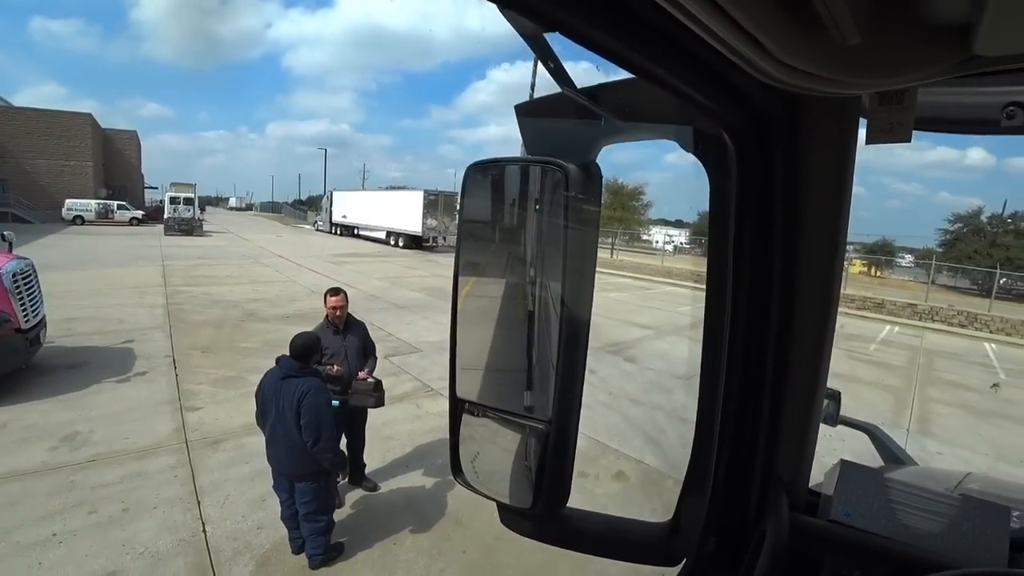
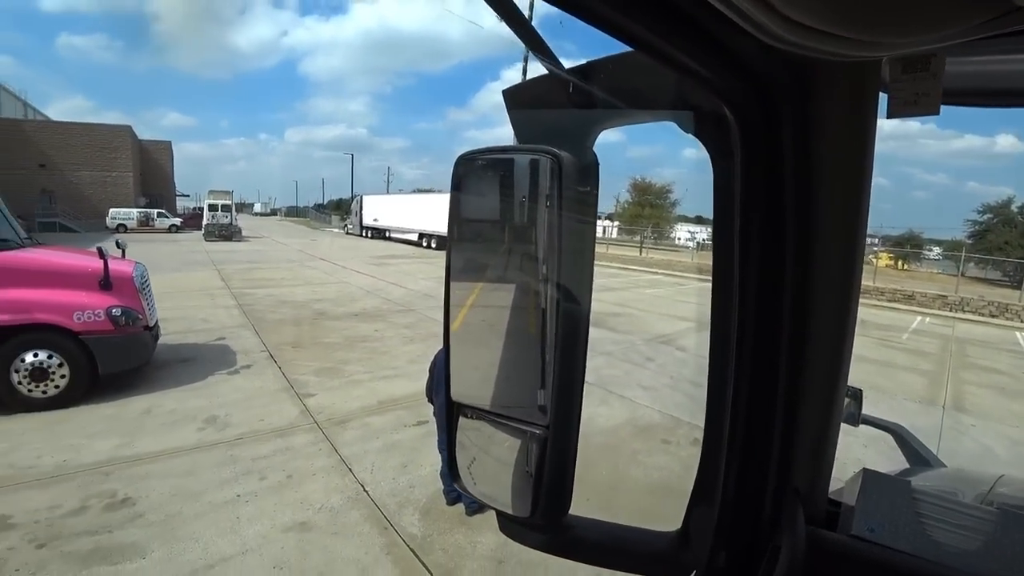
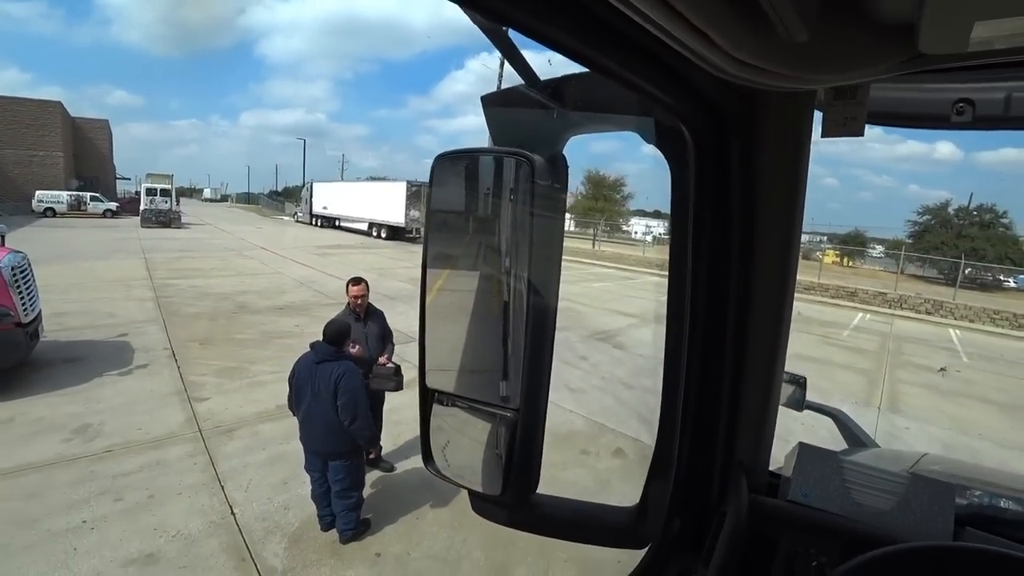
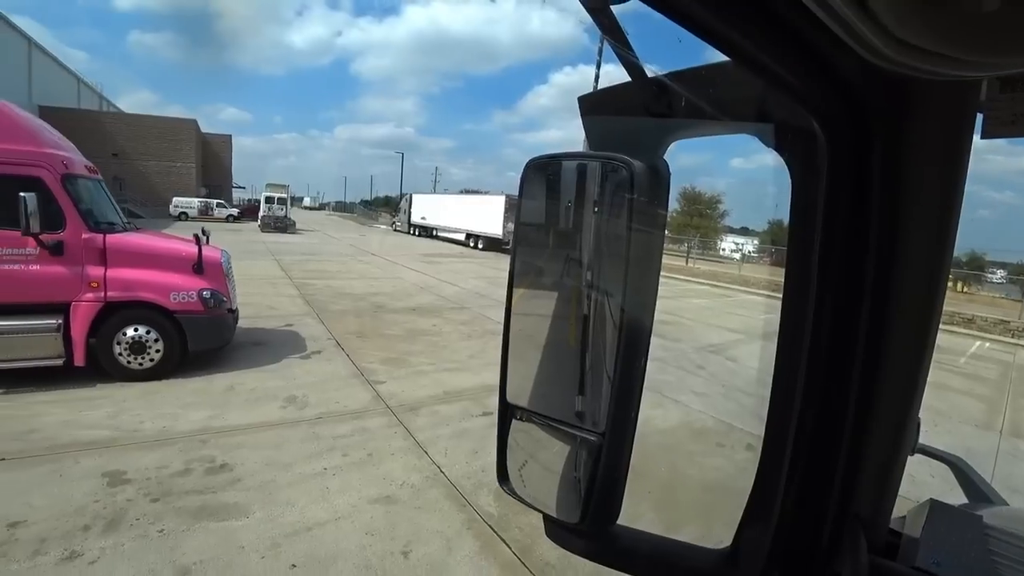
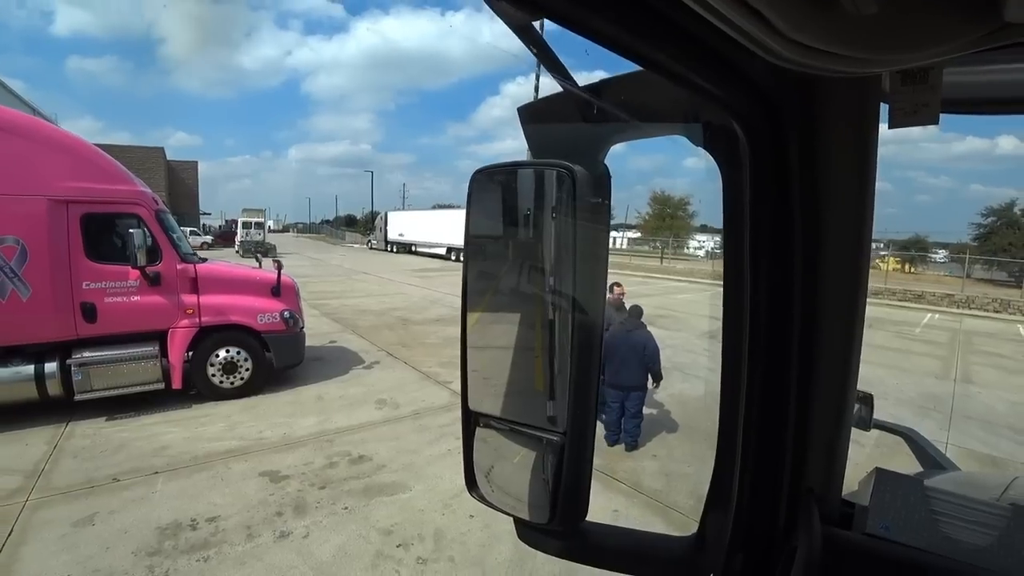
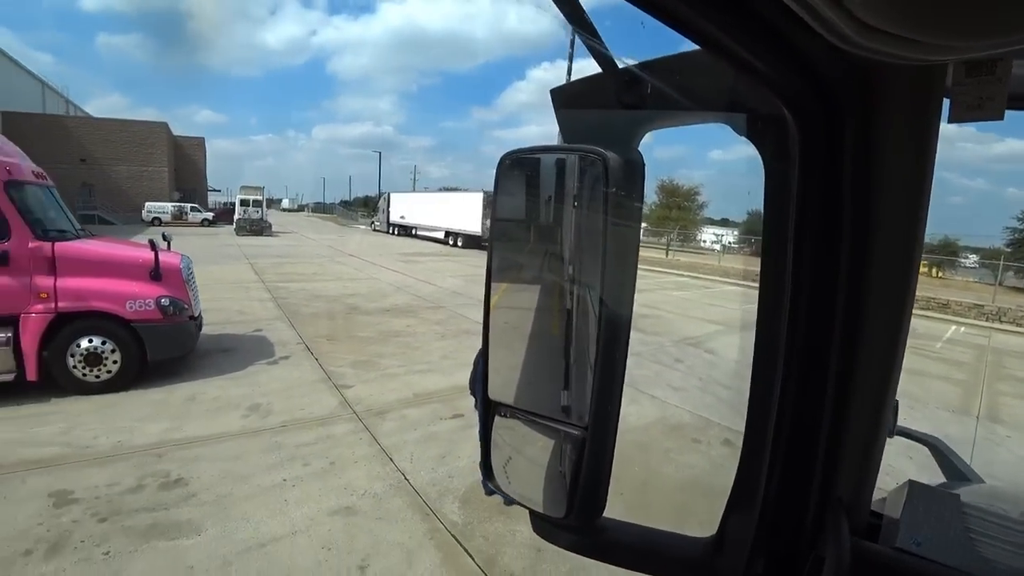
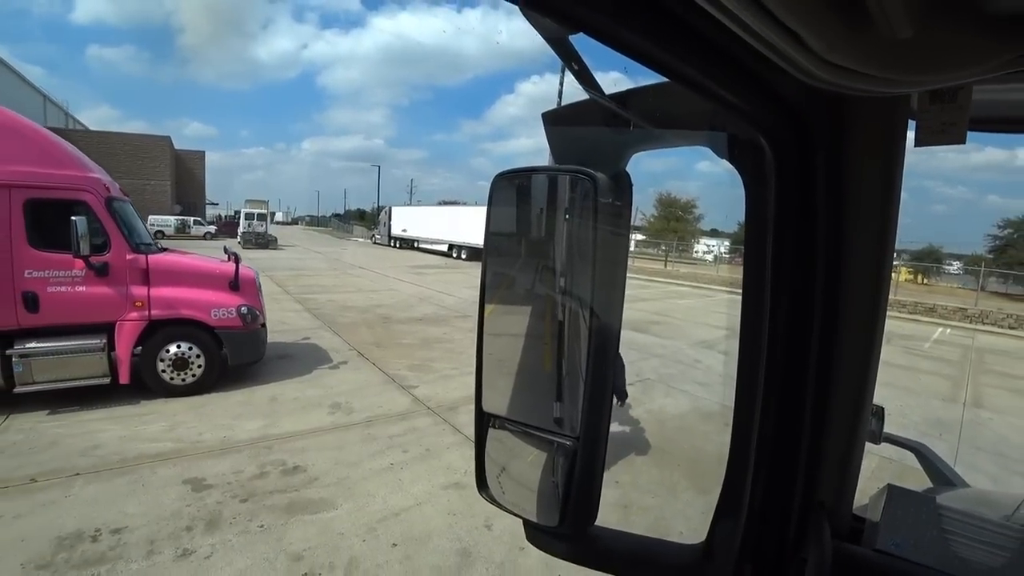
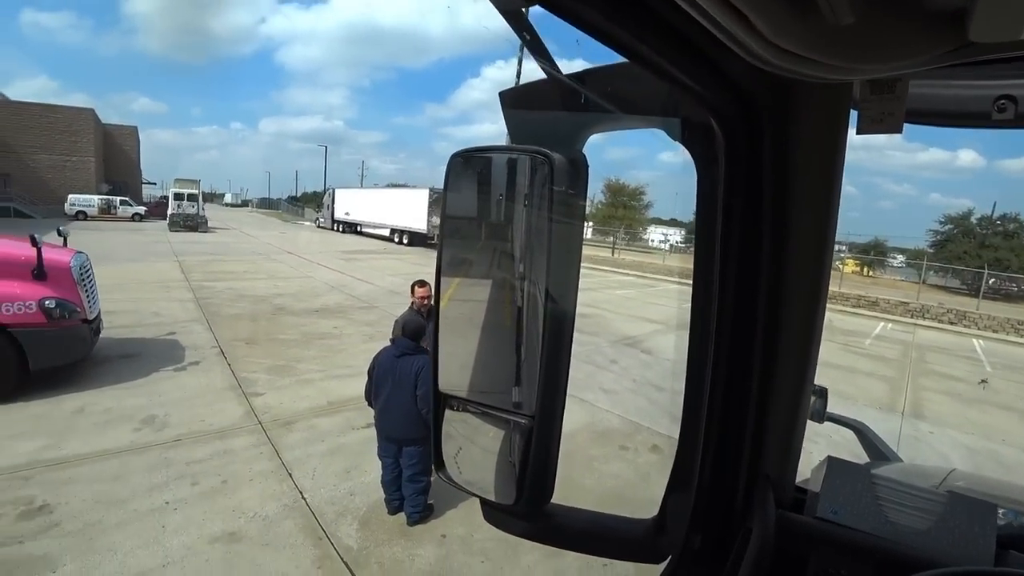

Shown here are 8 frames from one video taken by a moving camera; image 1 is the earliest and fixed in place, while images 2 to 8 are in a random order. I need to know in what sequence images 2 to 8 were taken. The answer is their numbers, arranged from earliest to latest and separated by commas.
3, 8, 2, 6, 4, 7, 5
